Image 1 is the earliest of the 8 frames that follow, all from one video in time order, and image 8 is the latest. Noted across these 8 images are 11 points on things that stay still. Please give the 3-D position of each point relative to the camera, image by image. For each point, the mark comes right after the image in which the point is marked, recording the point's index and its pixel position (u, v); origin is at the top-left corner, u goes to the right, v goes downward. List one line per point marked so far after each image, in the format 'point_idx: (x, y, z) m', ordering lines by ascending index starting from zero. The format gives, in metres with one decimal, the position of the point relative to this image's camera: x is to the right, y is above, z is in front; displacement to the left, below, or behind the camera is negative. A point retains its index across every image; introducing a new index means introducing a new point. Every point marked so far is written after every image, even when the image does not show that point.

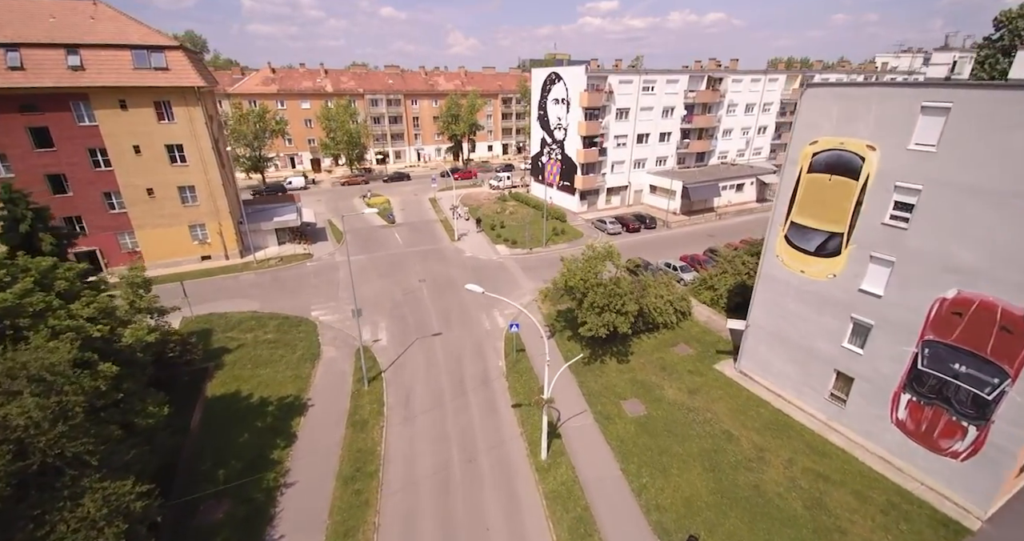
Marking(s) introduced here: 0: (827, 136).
0: (+13.9, +5.9, +18.8) m
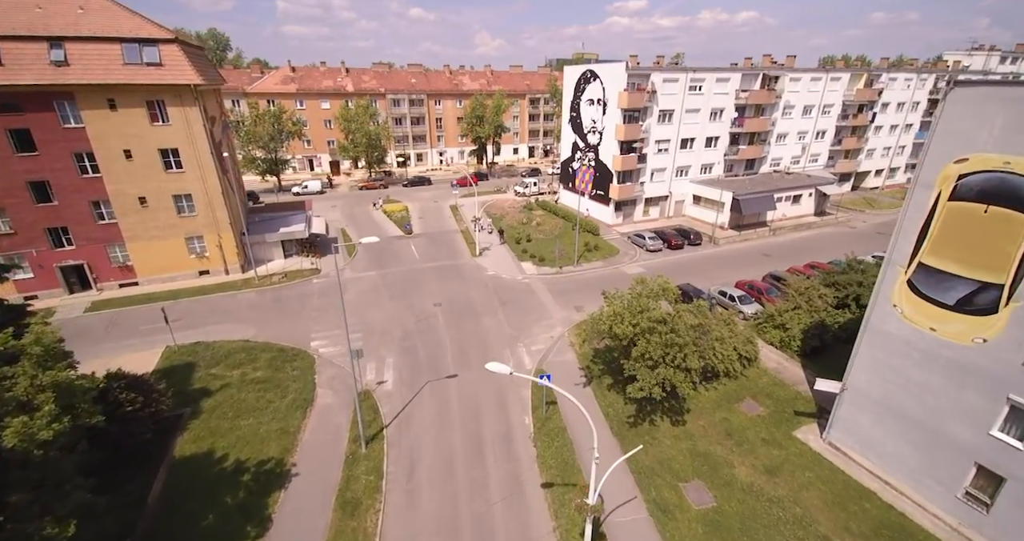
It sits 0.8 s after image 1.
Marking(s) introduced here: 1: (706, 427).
0: (+15.2, +3.8, +13.7) m
1: (+9.1, -7.3, +20.0) m
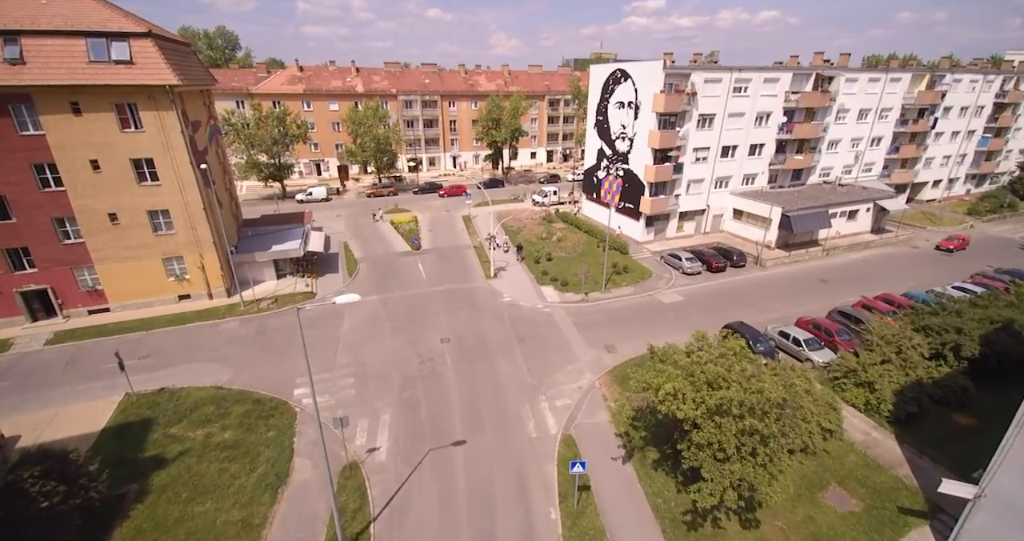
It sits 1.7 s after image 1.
0: (+16.0, +1.7, +9.0) m
1: (+9.9, -9.4, +15.4) m
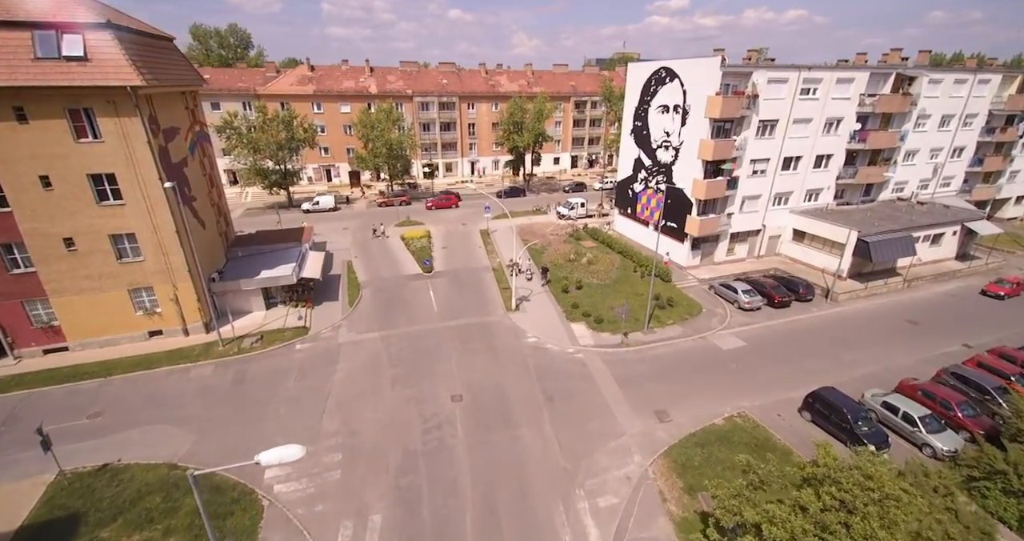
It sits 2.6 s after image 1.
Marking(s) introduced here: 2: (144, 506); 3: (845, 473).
0: (+16.7, -0.8, +3.5) m
1: (+10.7, -11.8, +10.1) m
2: (-13.4, -8.5, +15.5) m
3: (+8.4, -5.1, +10.6) m
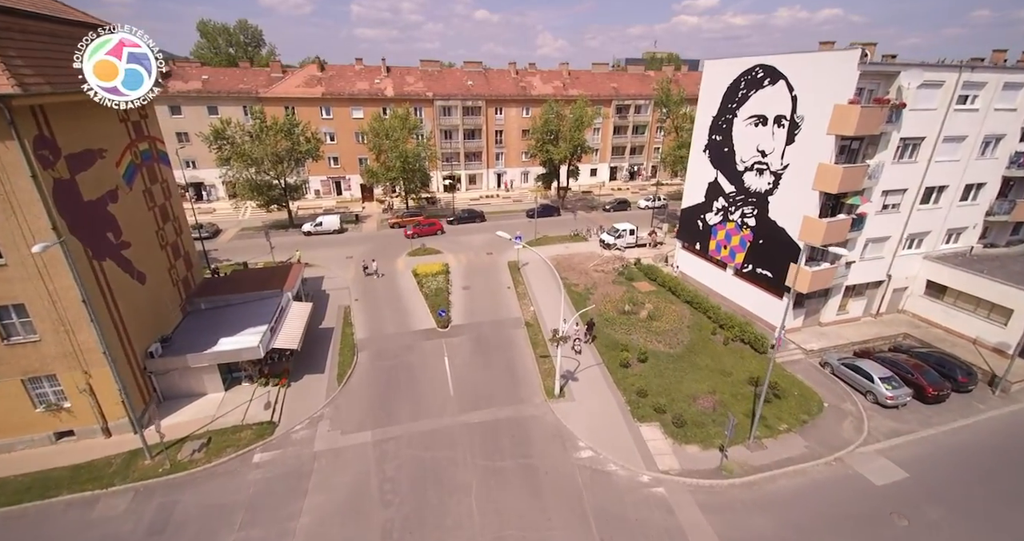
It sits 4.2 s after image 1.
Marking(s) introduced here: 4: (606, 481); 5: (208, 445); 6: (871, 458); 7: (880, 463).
0: (+17.7, -4.7, -5.1) m
1: (+11.7, -15.6, +1.8) m
2: (-12.0, -11.8, +8.4) m
3: (+9.6, -8.8, +2.4) m
4: (+3.8, -8.6, +17.2) m
5: (-12.9, -7.3, +18.2) m
6: (+15.5, -8.0, +18.4) m
7: (+15.7, -8.2, +18.2) m
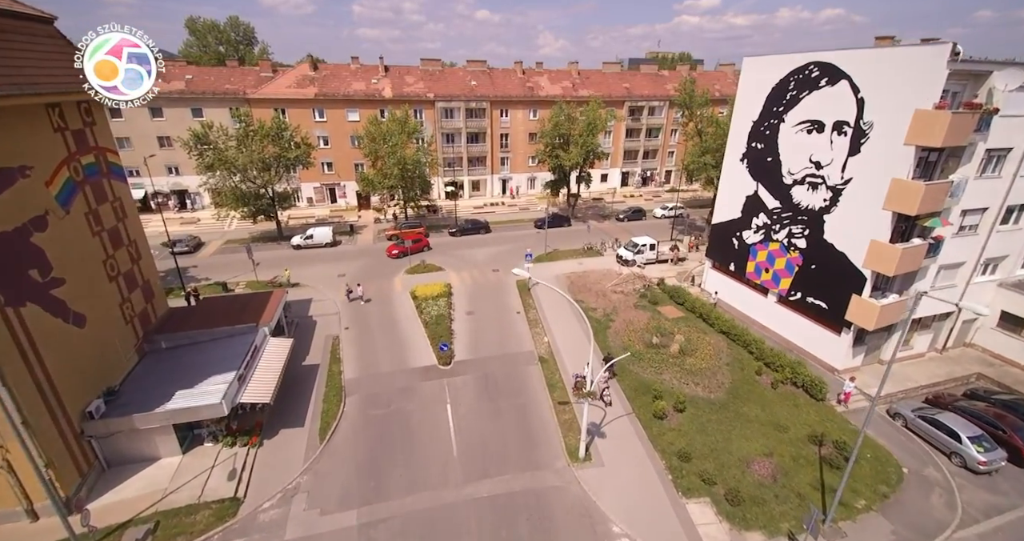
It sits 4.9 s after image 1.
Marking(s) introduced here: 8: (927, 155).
0: (+18.3, -6.3, -8.7) m
1: (+12.3, -17.2, -1.8) m
2: (-11.4, -13.4, +4.9) m
3: (+10.2, -10.4, -1.2) m
4: (+4.5, -10.2, +13.7) m
5: (-12.2, -8.9, +14.7) m
6: (+16.1, -9.6, +14.8) m
7: (+16.4, -9.8, +14.6) m
8: (+18.4, +5.1, +18.7) m
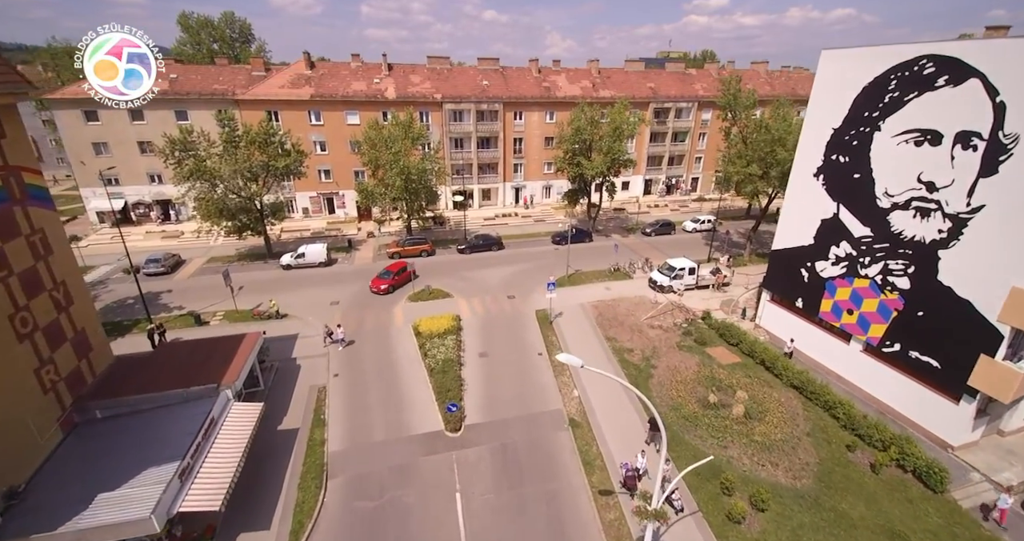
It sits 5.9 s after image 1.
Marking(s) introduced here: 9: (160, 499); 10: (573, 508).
0: (+18.9, -8.4, -13.6) m
1: (+13.0, -19.2, -6.5) m
2: (-10.6, -15.2, +0.4) m
3: (+10.9, -12.4, -5.9) m
4: (+5.4, -12.2, +9.1) m
5: (-11.2, -10.8, +10.3) m
6: (+17.1, -11.6, +10.0) m
7: (+17.4, -11.8, +9.8) m
8: (+19.5, +3.0, +13.9) m
9: (-10.5, -6.9, +12.6) m
10: (+2.3, -8.8, +16.0) m
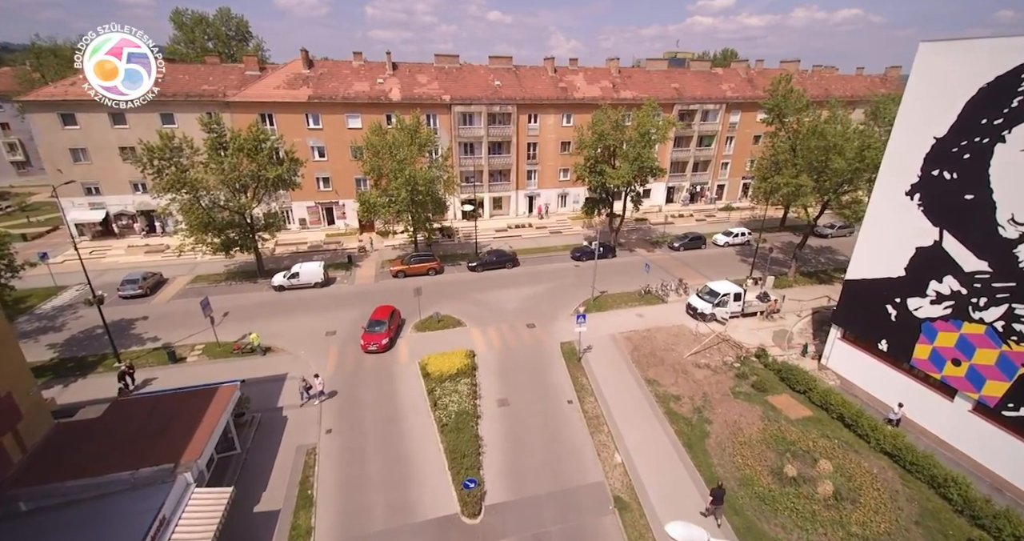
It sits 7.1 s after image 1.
0: (+19.8, -10.0, -17.4) m
1: (+13.9, -20.8, -10.4) m
2: (-9.6, -16.7, -3.2) m
3: (+11.8, -14.0, -9.7) m
4: (+6.5, -13.8, +5.3) m
5: (-10.2, -12.3, +6.7) m
6: (+18.2, -13.3, +6.1) m
7: (+18.4, -13.4, +5.9) m
8: (+20.7, +1.4, +10.1) m
9: (-9.4, -8.4, +9.0) m
10: (+3.4, -10.4, +12.3) m
